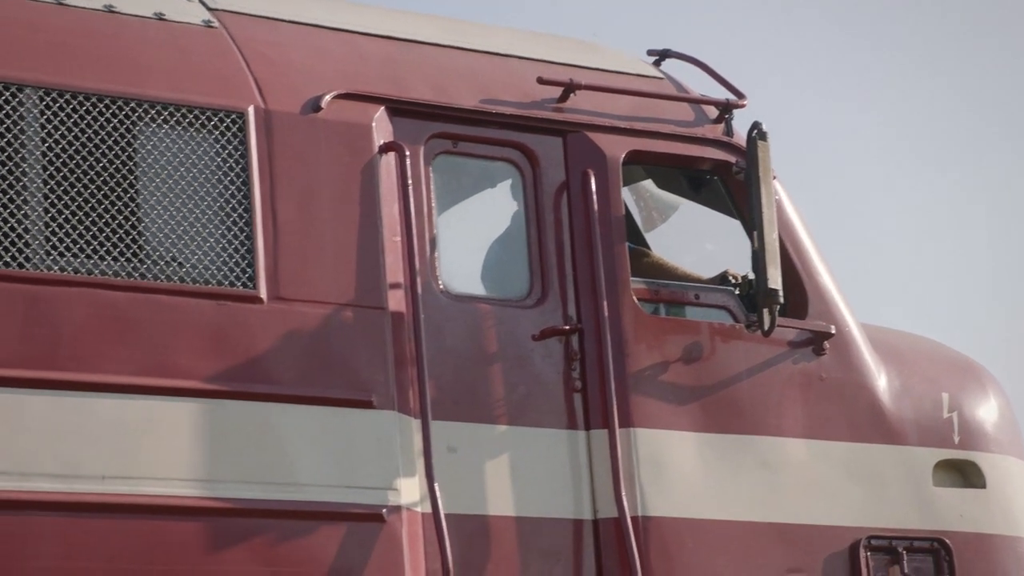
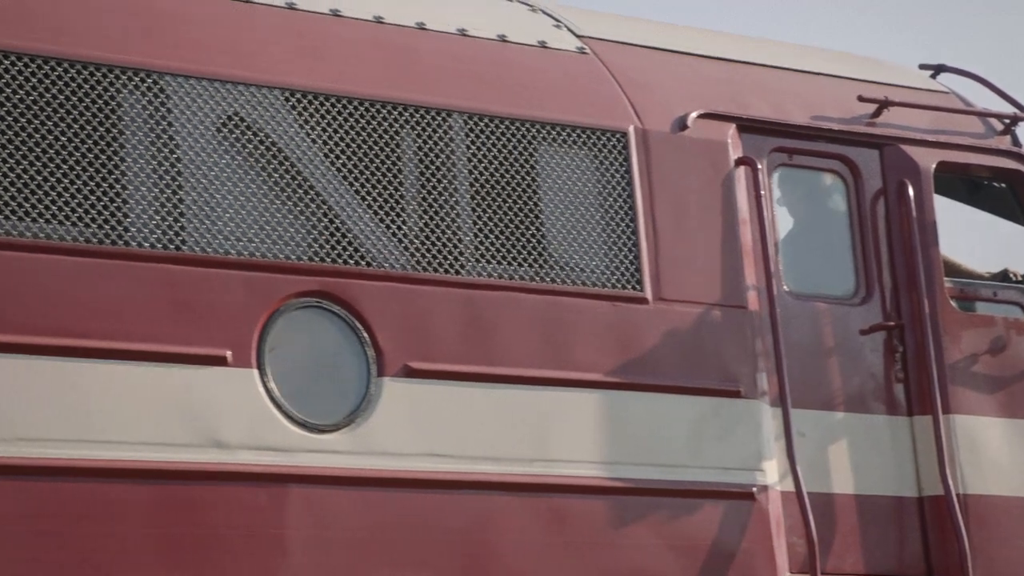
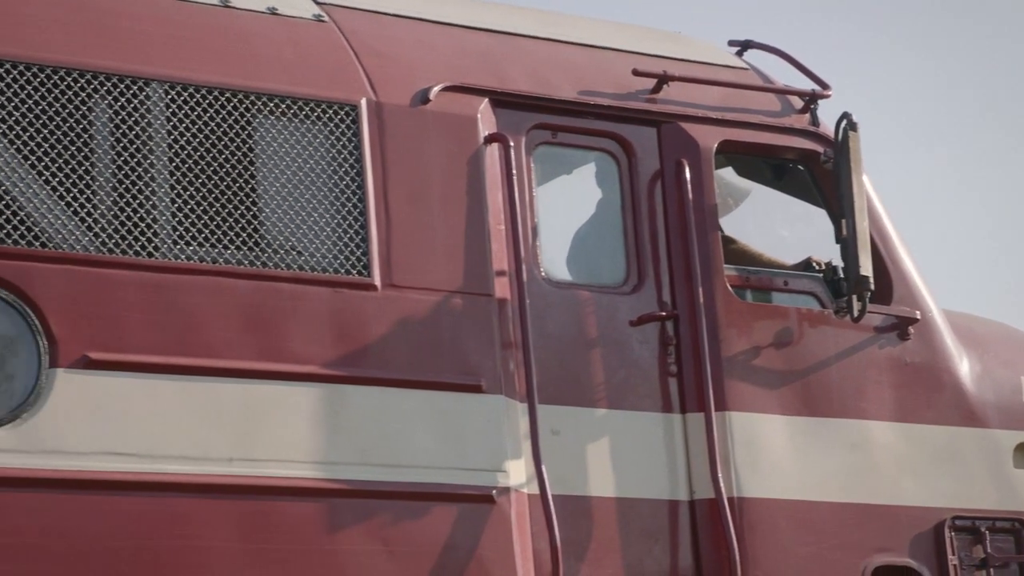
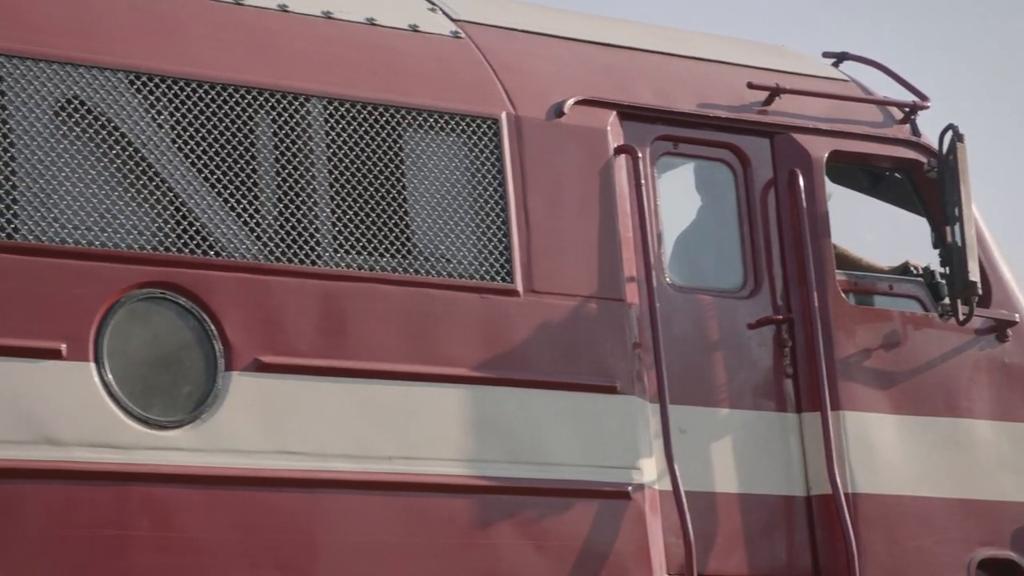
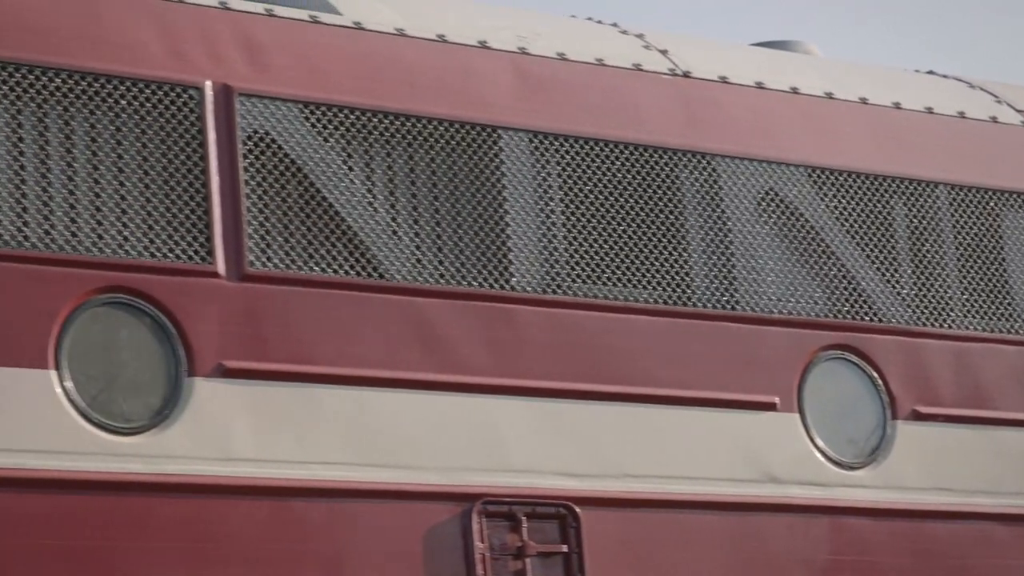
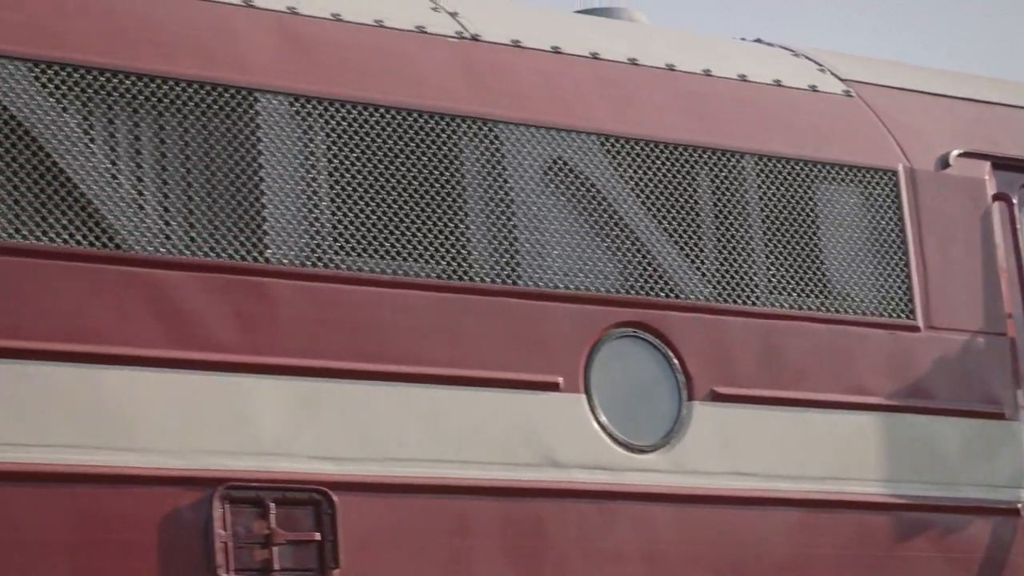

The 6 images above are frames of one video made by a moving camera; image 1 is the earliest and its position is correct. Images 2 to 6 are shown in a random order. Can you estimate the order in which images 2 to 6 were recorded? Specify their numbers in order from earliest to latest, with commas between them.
3, 4, 2, 6, 5
